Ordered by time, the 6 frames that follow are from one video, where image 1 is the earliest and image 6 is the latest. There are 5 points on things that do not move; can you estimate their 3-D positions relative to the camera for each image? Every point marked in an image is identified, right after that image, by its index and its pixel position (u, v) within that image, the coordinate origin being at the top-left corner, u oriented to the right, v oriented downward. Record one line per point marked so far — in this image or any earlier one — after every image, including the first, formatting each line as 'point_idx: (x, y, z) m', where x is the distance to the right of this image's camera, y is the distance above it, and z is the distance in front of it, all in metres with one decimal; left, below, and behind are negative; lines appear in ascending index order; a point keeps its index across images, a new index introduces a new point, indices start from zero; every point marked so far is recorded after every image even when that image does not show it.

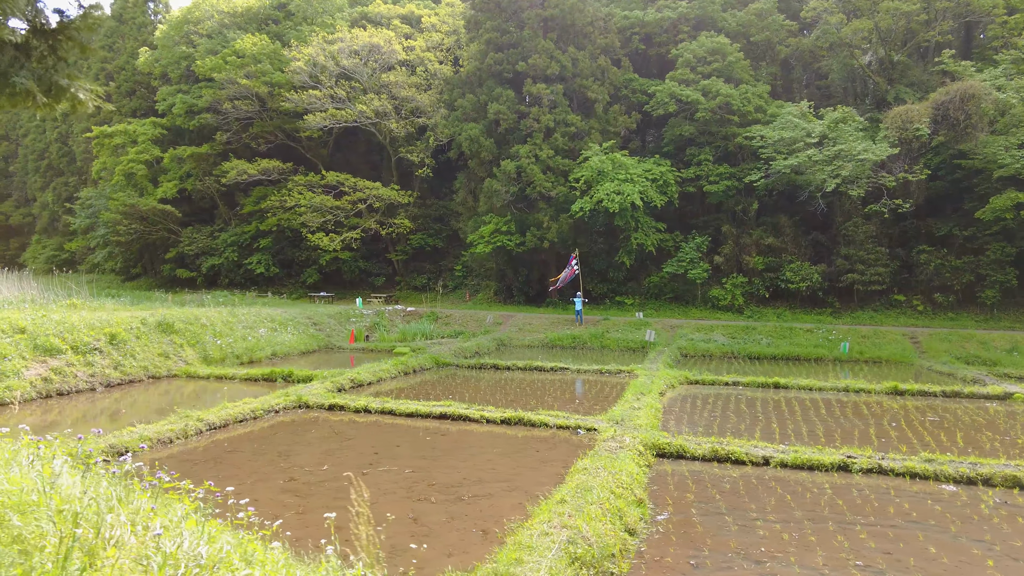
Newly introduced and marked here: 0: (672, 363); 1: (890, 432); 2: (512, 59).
0: (+3.1, -1.5, +12.8) m
1: (+4.2, -1.6, +7.4) m
2: (0.0, +6.8, +19.6) m
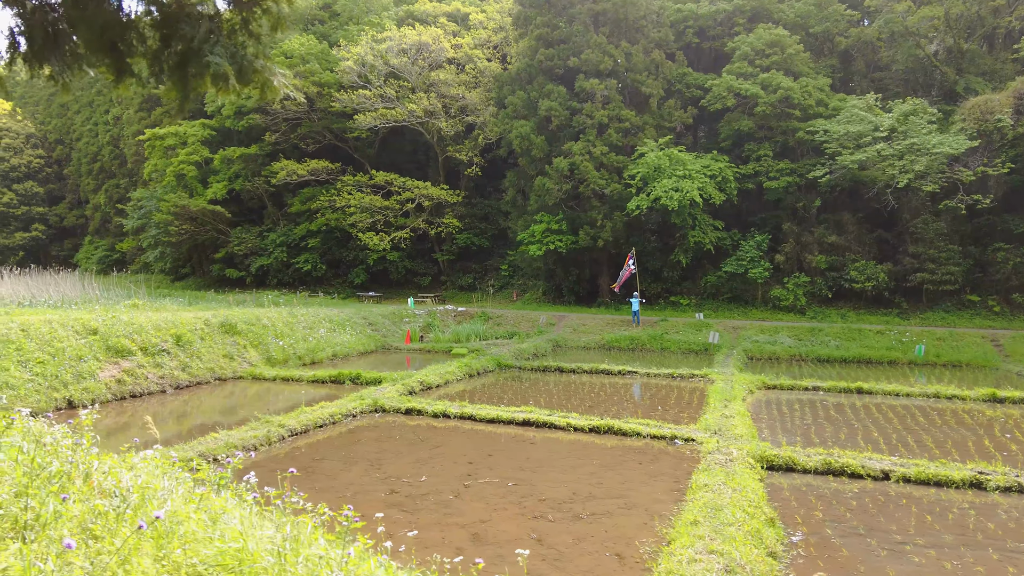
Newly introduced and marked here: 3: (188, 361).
0: (+4.2, -1.5, +12.3) m
1: (+5.1, -1.6, +6.9) m
2: (+1.5, +6.8, +19.2) m
3: (-5.0, -1.1, +10.3) m
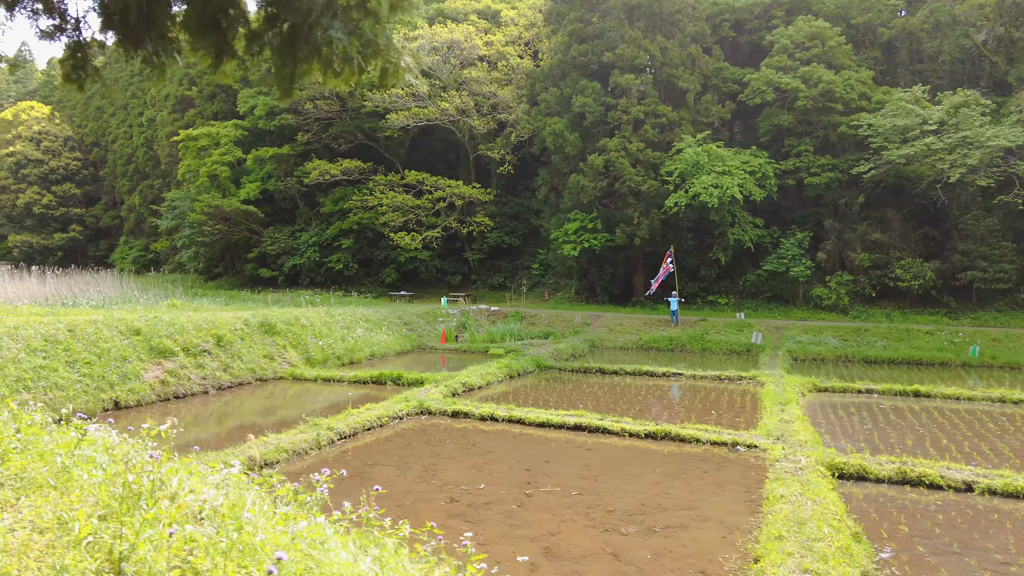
0: (+4.9, -1.5, +11.9) m
1: (+5.6, -1.6, +6.5) m
2: (+2.4, +6.8, +19.0) m
3: (-4.4, -1.1, +10.3) m
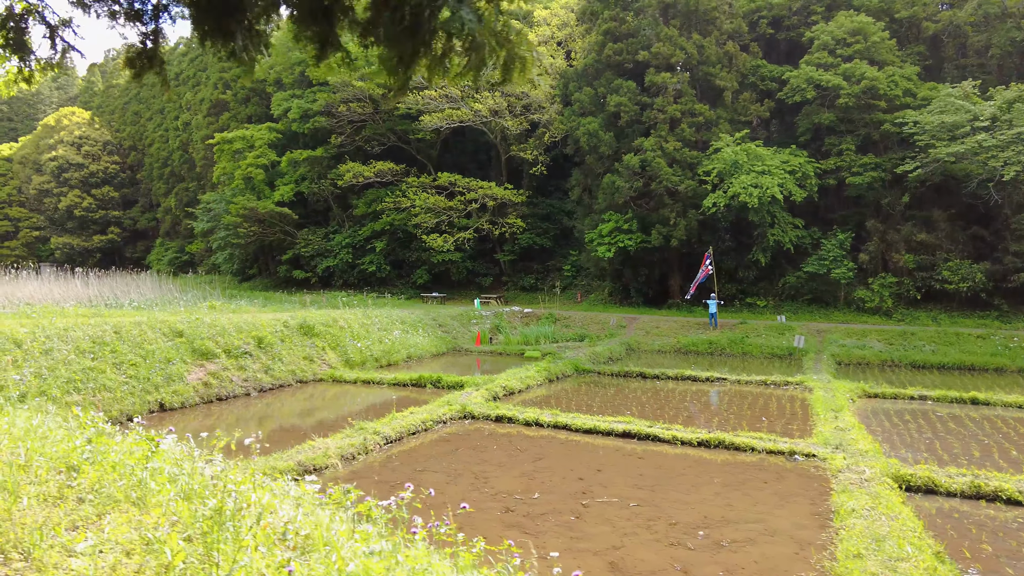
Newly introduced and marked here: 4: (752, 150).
0: (+5.6, -1.5, +11.6) m
1: (+6.1, -1.6, +6.1) m
2: (+3.4, +6.7, +18.7) m
3: (-3.7, -1.2, +10.3) m
4: (+6.0, +3.5, +16.7) m
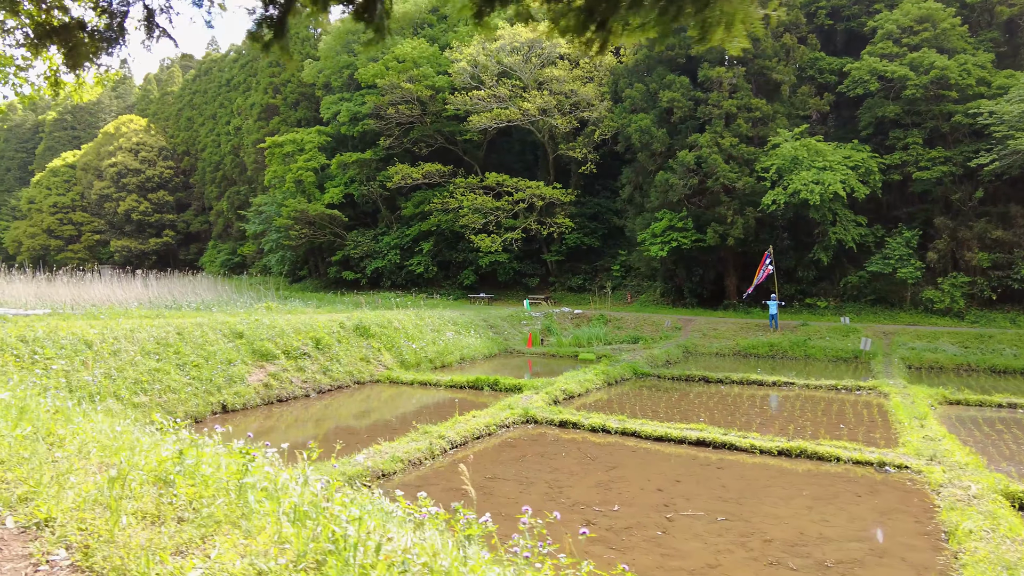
0: (+6.6, -1.5, +11.0) m
1: (+6.7, -1.6, +5.5) m
2: (+4.8, +6.7, +18.3) m
3: (-2.9, -1.2, +10.3) m
4: (+7.3, +3.5, +16.1) m
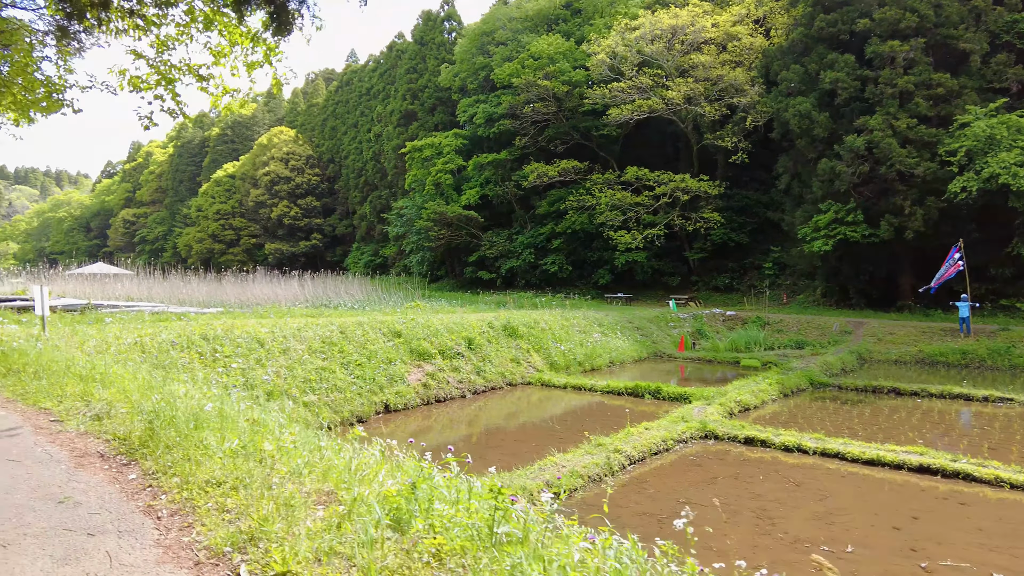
0: (+8.9, -1.5, +9.0) m
1: (+8.0, -1.6, +3.6) m
2: (+8.5, +6.7, +16.5) m
3: (-0.5, -1.2, +10.1) m
4: (+10.5, +3.5, +13.9) m
